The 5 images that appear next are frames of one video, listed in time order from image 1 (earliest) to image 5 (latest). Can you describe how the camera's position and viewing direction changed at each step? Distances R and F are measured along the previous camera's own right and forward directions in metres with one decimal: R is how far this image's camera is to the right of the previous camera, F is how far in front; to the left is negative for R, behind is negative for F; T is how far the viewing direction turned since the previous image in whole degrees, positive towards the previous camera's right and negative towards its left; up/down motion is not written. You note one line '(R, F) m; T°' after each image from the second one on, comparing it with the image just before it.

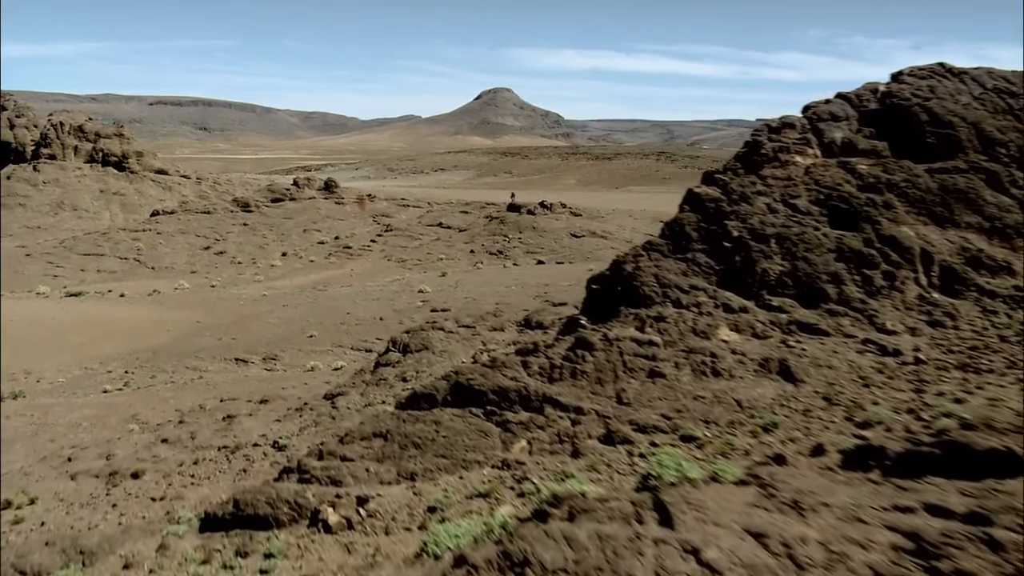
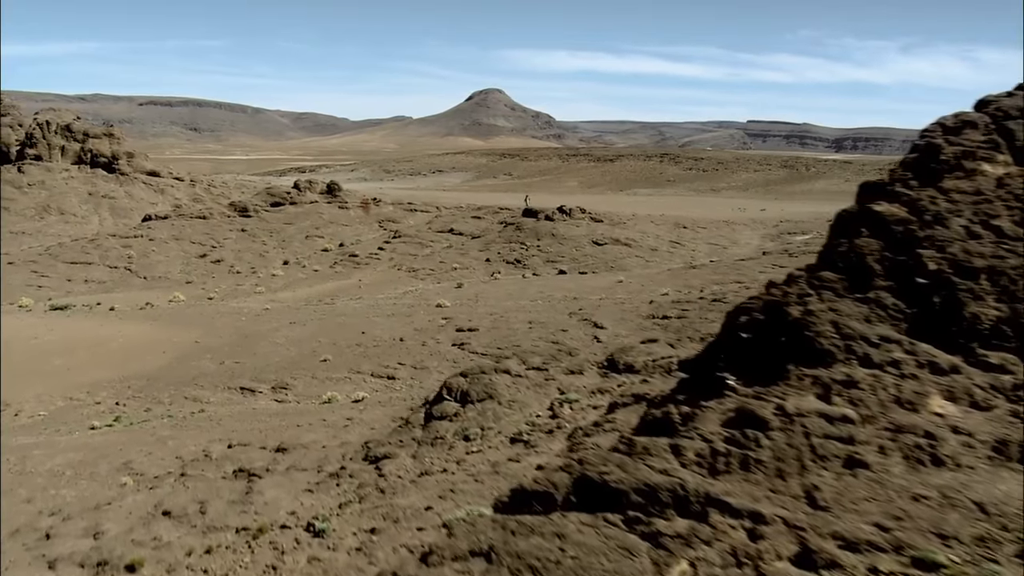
(-0.7, +1.7) m; +1°
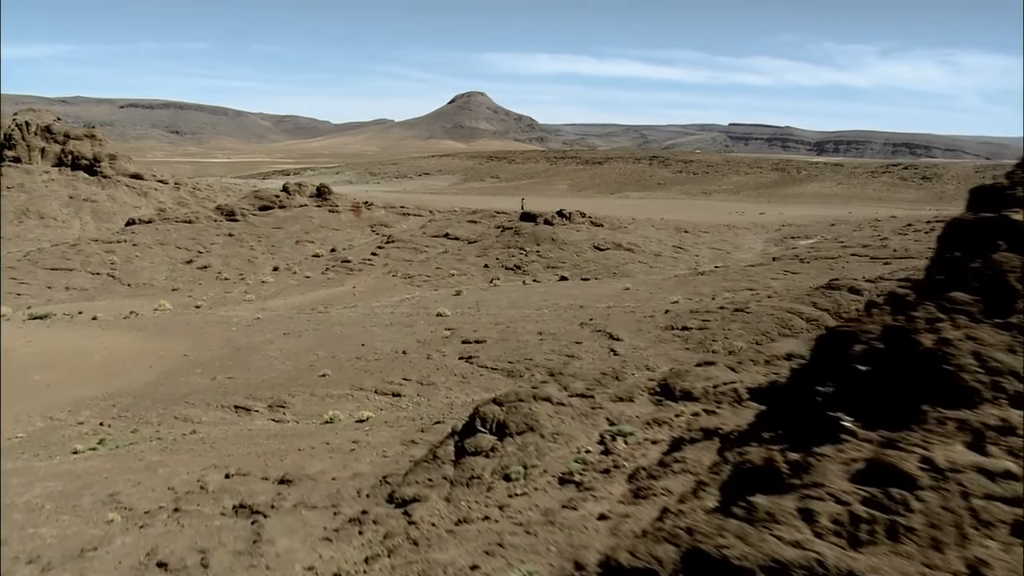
(-0.4, +0.9) m; +1°
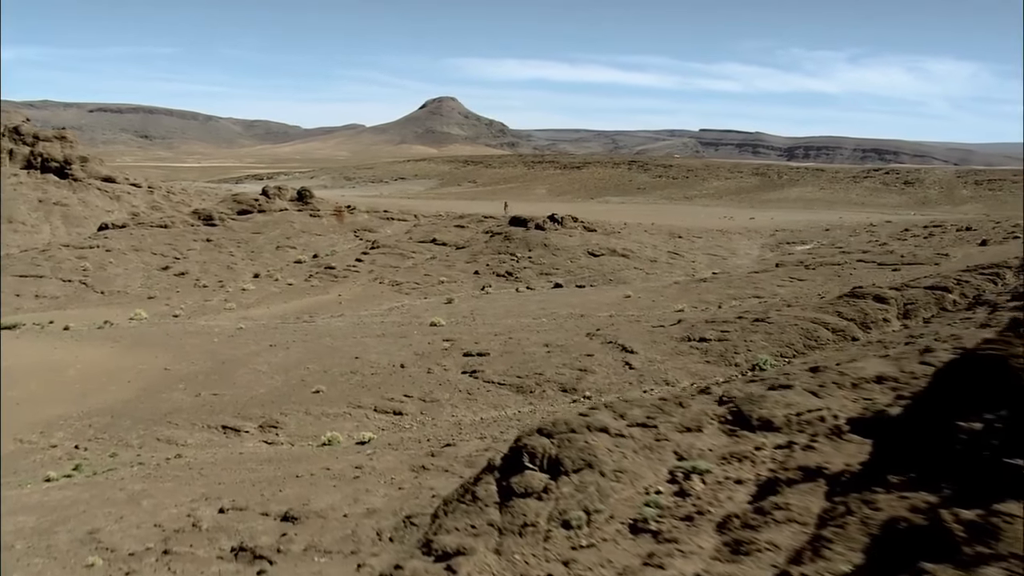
(-0.5, +0.9) m; +2°
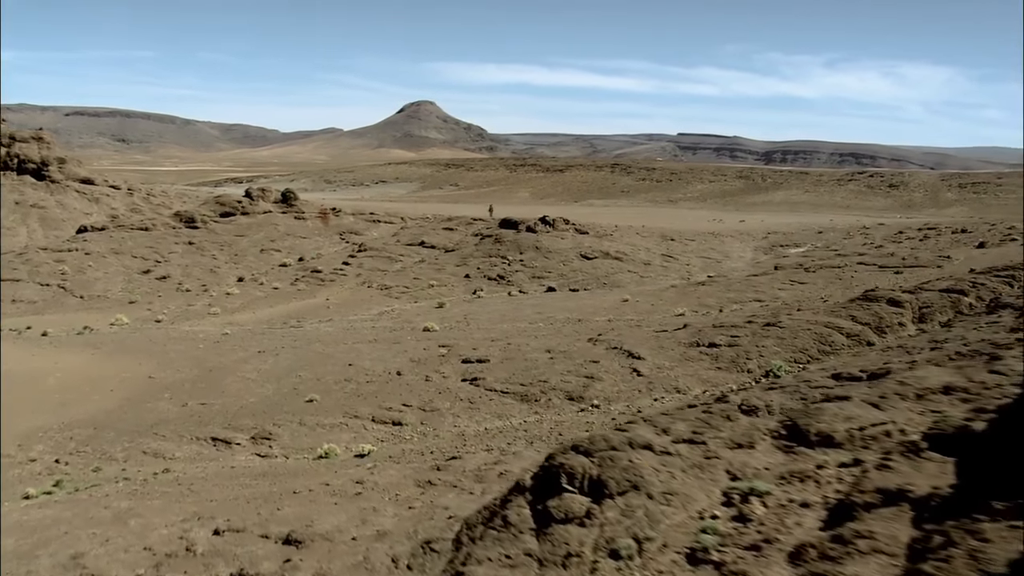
(-0.3, +0.5) m; +1°
